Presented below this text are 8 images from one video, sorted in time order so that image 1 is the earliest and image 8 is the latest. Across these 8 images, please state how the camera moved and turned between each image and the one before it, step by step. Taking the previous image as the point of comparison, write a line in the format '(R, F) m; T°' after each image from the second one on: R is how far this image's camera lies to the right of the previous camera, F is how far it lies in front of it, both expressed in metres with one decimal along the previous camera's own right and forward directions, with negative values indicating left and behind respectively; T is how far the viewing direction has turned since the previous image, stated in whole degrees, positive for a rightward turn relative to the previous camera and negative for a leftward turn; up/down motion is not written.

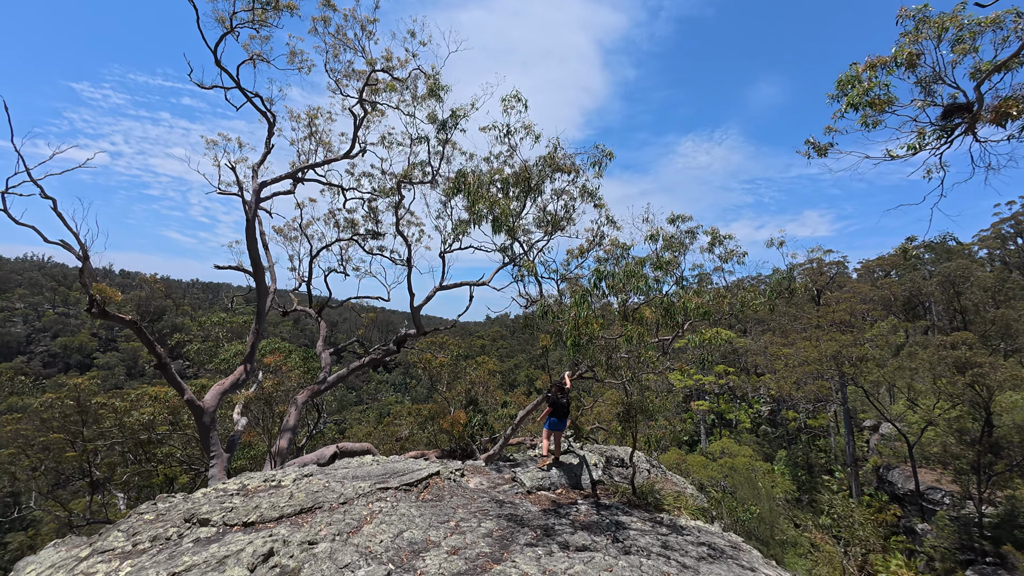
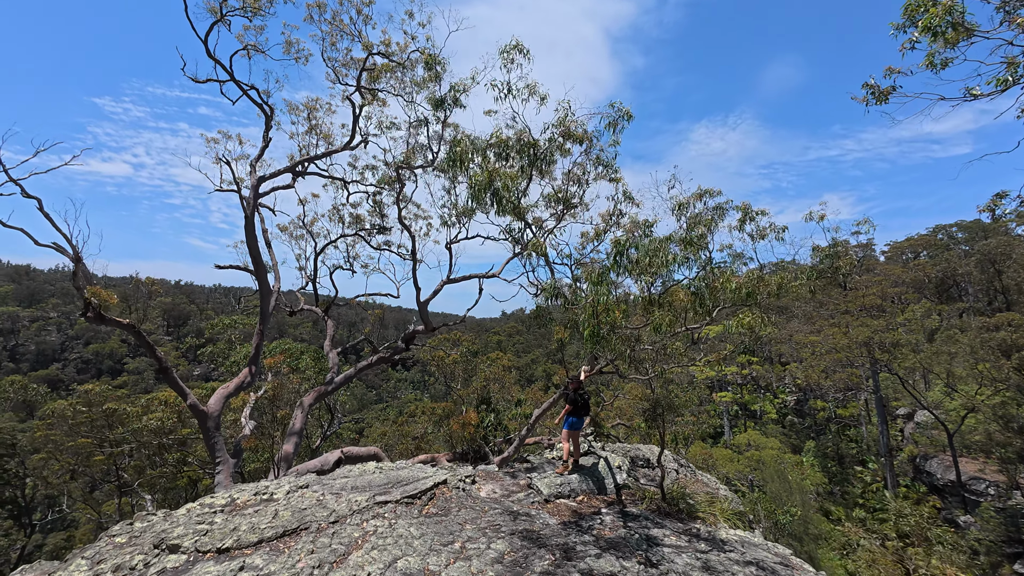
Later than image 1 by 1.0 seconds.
(+0.1, +0.6) m; -2°
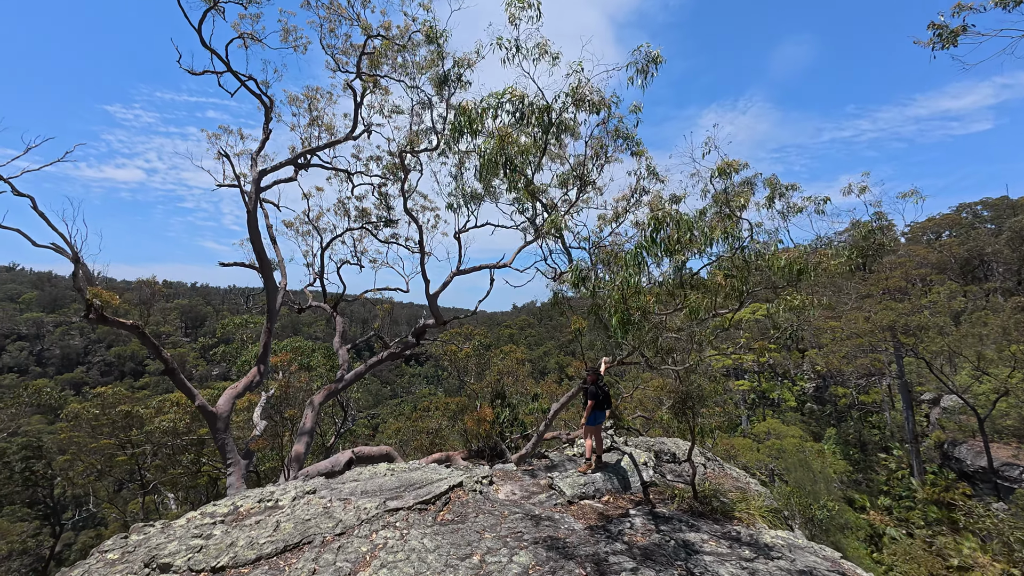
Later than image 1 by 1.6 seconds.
(-0.1, +0.4) m; -1°
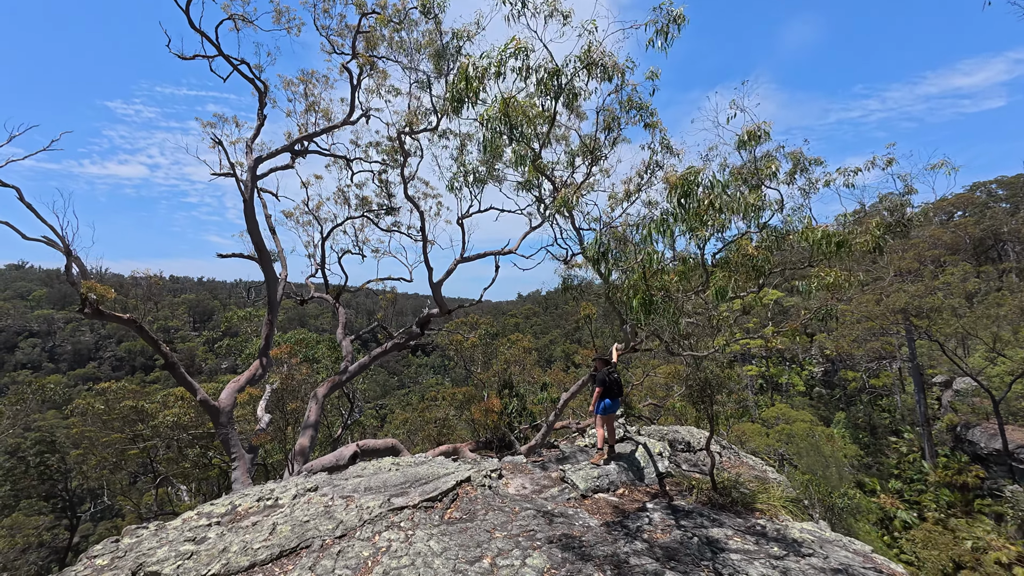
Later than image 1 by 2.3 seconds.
(0.0, +0.3) m; -1°
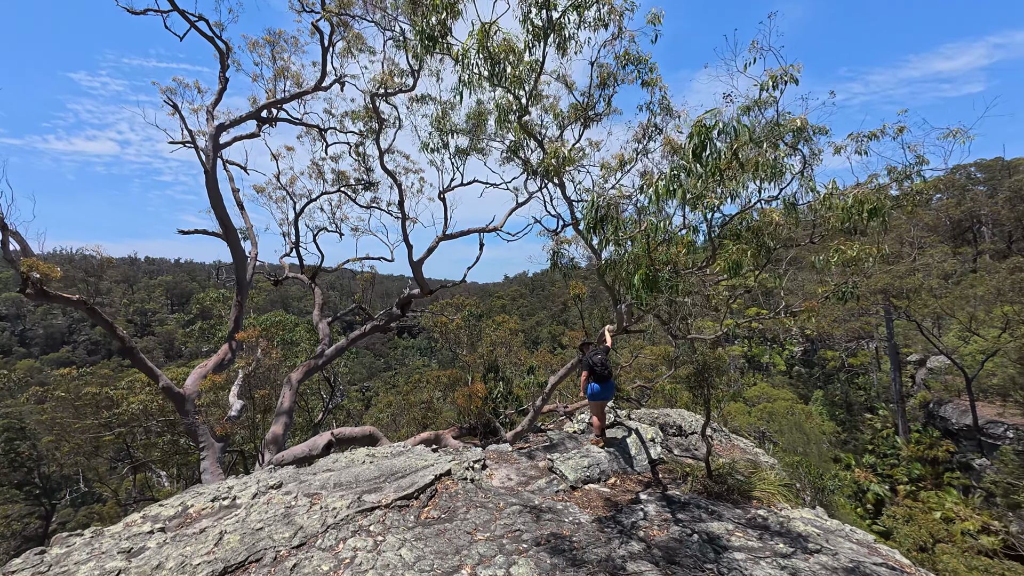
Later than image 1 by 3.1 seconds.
(0.0, +0.4) m; +2°
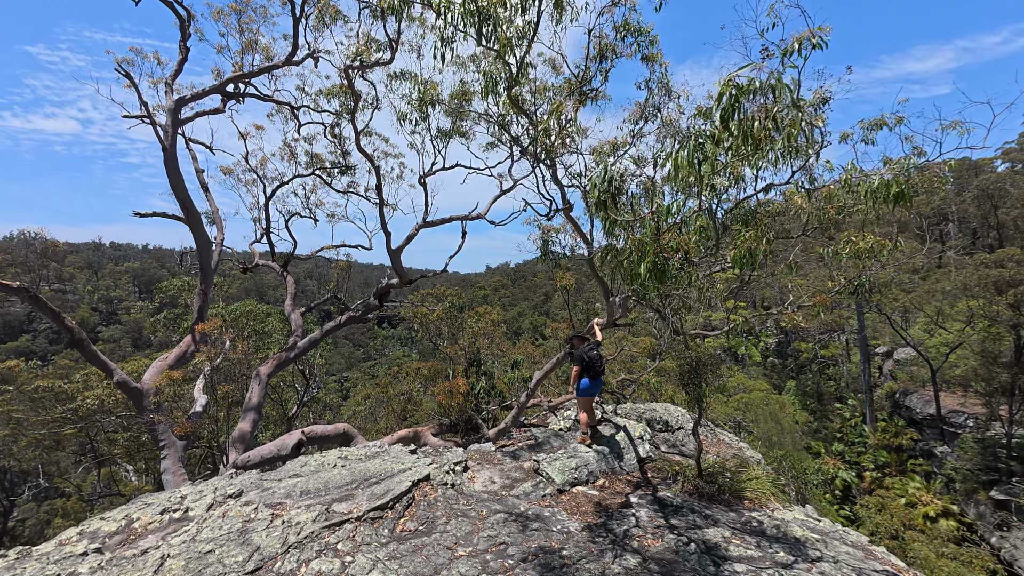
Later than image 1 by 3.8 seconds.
(0.0, +0.3) m; +2°
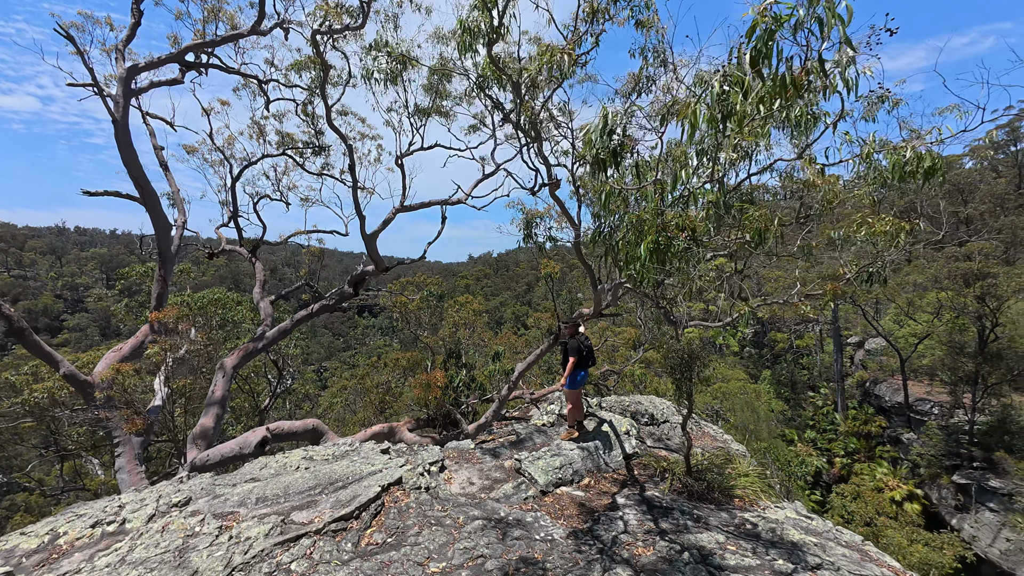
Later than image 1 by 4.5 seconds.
(0.0, +0.3) m; +2°
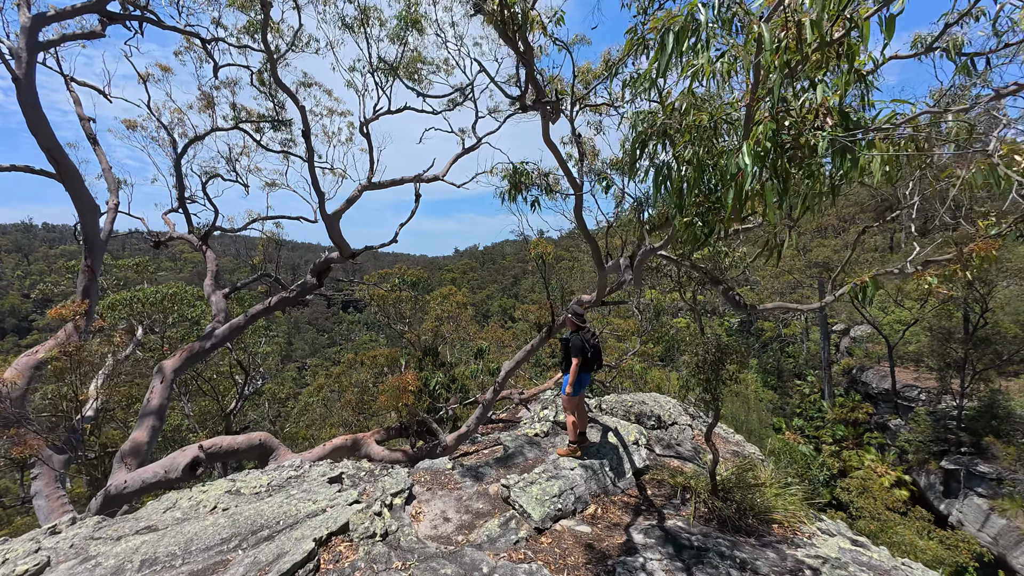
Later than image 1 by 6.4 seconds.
(0.0, +0.9) m; +2°
